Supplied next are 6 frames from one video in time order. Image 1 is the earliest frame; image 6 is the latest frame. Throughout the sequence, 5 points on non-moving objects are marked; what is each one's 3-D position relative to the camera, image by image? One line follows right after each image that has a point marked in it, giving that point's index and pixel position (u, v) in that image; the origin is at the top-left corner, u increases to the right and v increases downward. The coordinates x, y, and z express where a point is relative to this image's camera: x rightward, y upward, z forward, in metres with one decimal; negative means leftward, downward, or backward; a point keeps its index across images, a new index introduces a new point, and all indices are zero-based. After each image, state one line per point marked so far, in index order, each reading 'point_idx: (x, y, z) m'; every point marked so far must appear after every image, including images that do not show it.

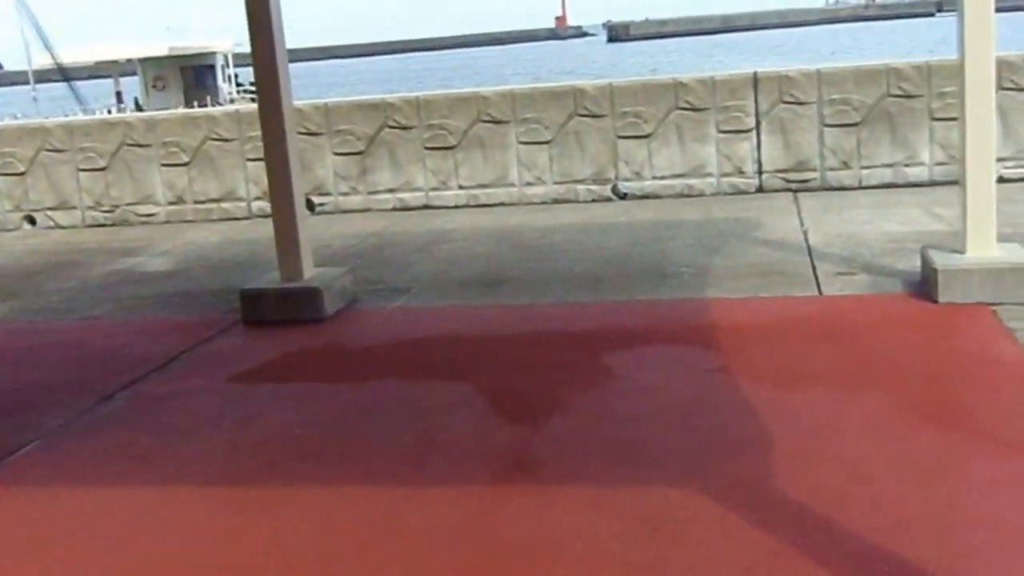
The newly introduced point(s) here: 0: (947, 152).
0: (+2.8, +0.9, +7.8) m
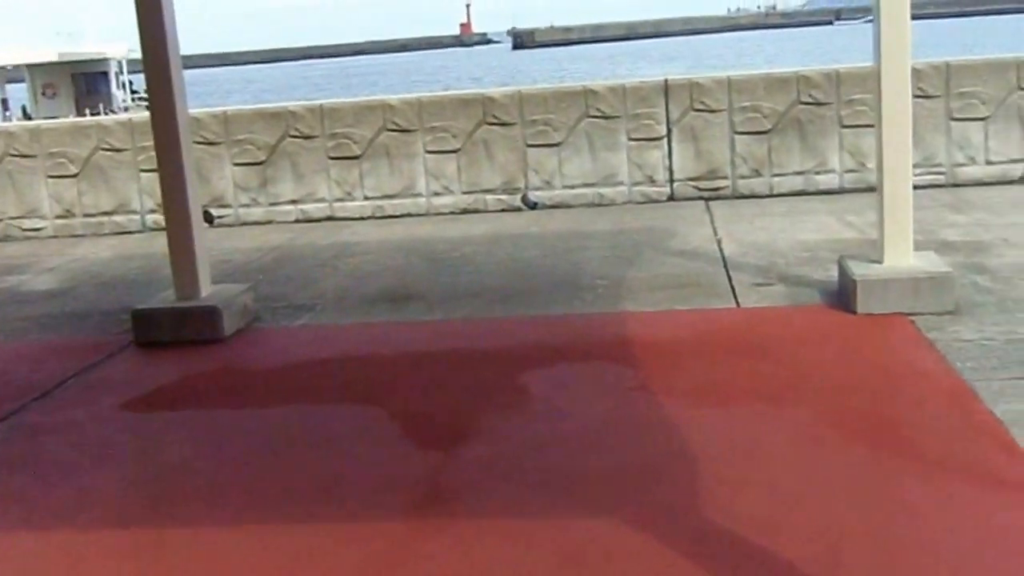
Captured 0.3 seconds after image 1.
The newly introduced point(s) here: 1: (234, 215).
0: (+2.2, +0.8, +7.8) m
1: (-1.9, +0.5, +8.4) m
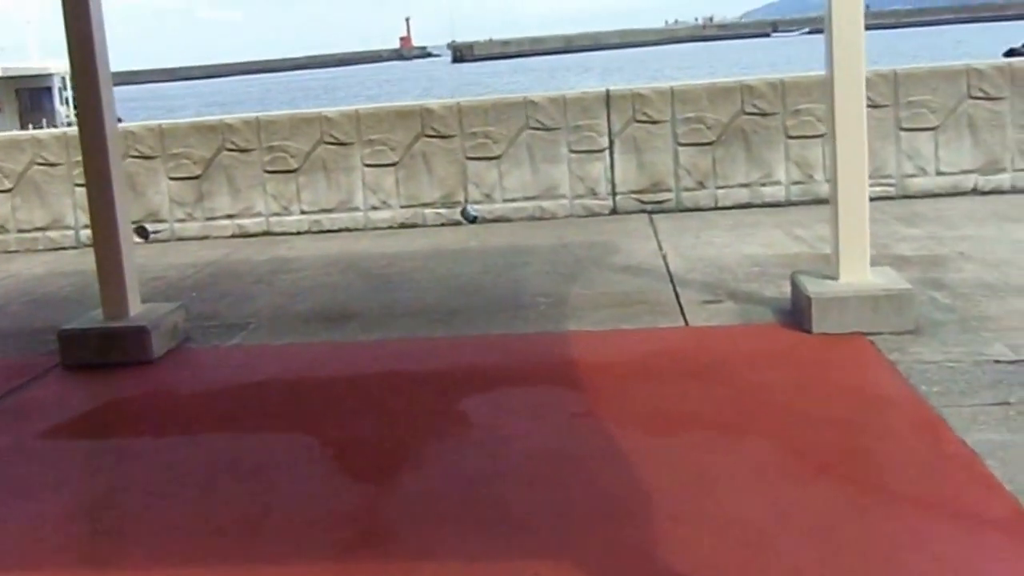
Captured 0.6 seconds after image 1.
0: (+1.9, +0.8, +7.7) m
1: (-2.3, +0.4, +8.1) m
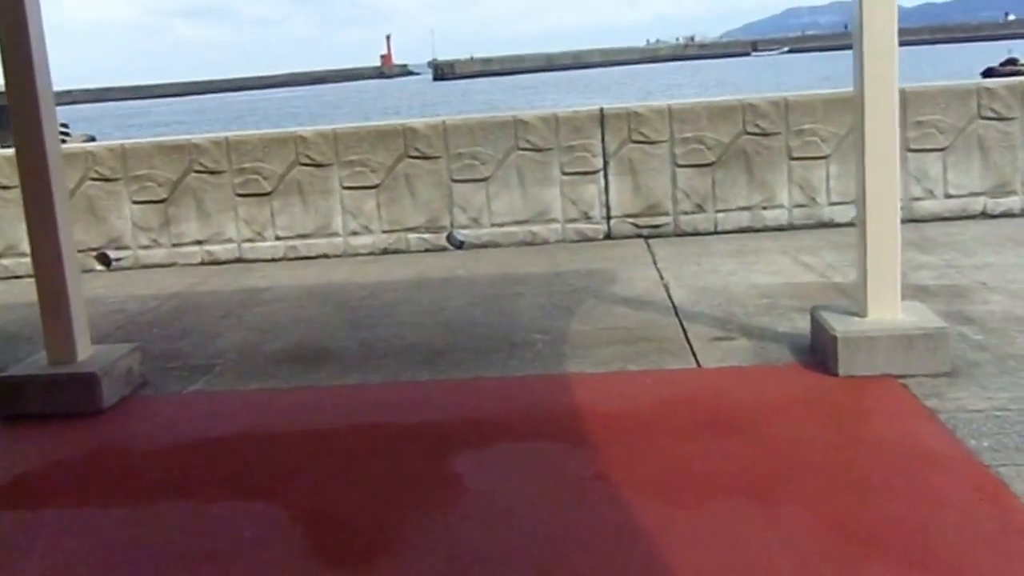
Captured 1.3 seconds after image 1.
0: (+1.8, +0.6, +7.3) m
1: (-2.4, +0.2, +7.6) m
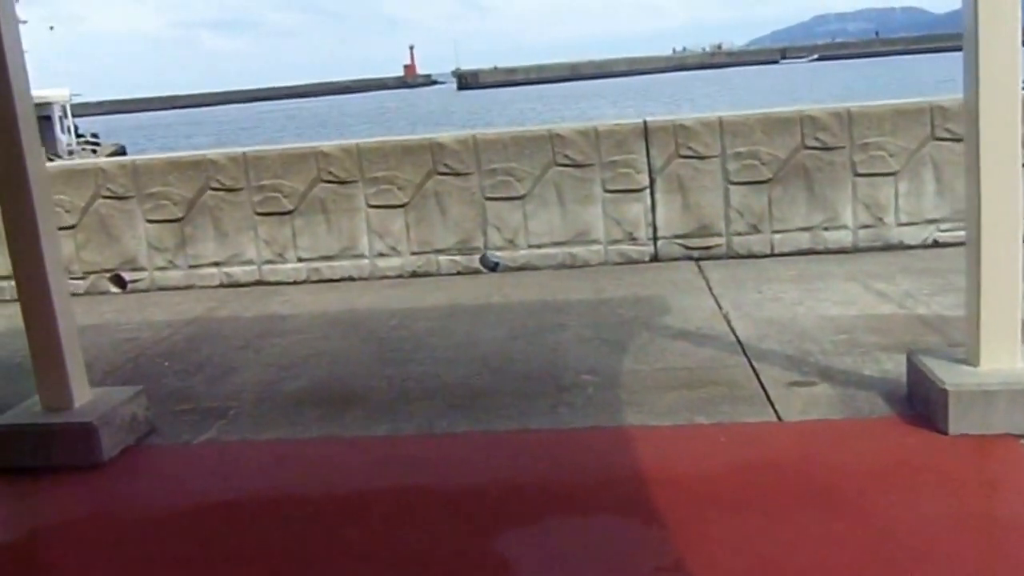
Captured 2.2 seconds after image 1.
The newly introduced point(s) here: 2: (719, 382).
0: (+2.0, +0.4, +6.7) m
1: (-2.2, 0.0, +7.2) m
2: (+0.7, -0.3, +4.2) m
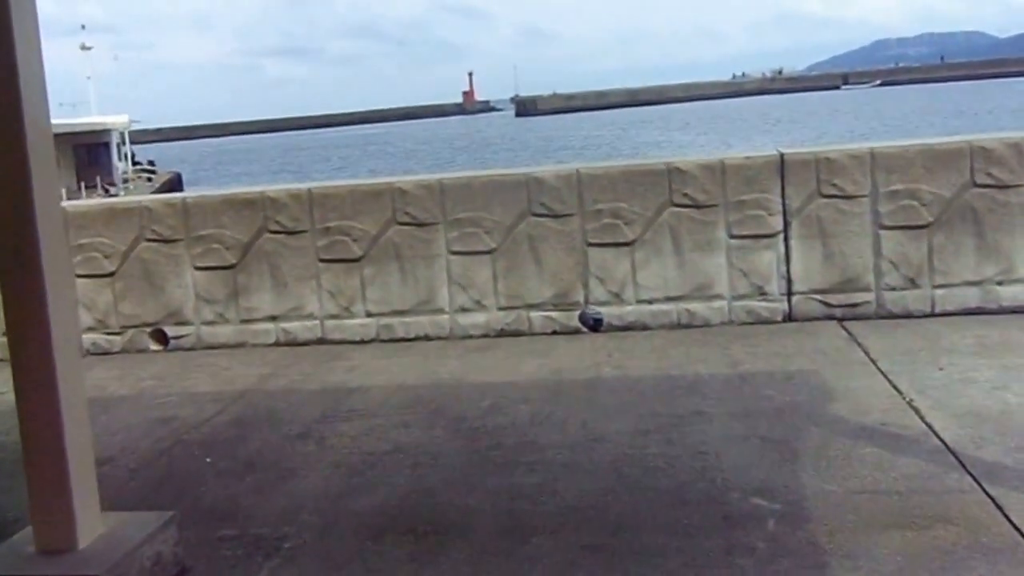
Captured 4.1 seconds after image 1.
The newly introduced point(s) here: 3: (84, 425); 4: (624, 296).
0: (+2.5, +0.1, +5.5) m
1: (-1.6, -0.3, +6.2) m
2: (+1.1, -0.6, +3.0) m
3: (-1.1, -0.3, +3.0) m
4: (+0.6, 0.0, +5.9) m
